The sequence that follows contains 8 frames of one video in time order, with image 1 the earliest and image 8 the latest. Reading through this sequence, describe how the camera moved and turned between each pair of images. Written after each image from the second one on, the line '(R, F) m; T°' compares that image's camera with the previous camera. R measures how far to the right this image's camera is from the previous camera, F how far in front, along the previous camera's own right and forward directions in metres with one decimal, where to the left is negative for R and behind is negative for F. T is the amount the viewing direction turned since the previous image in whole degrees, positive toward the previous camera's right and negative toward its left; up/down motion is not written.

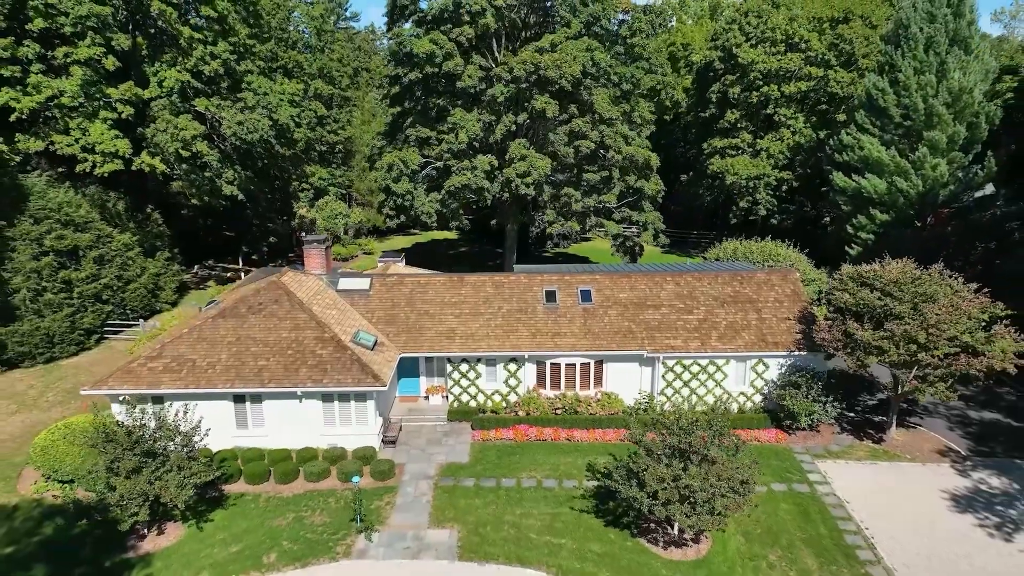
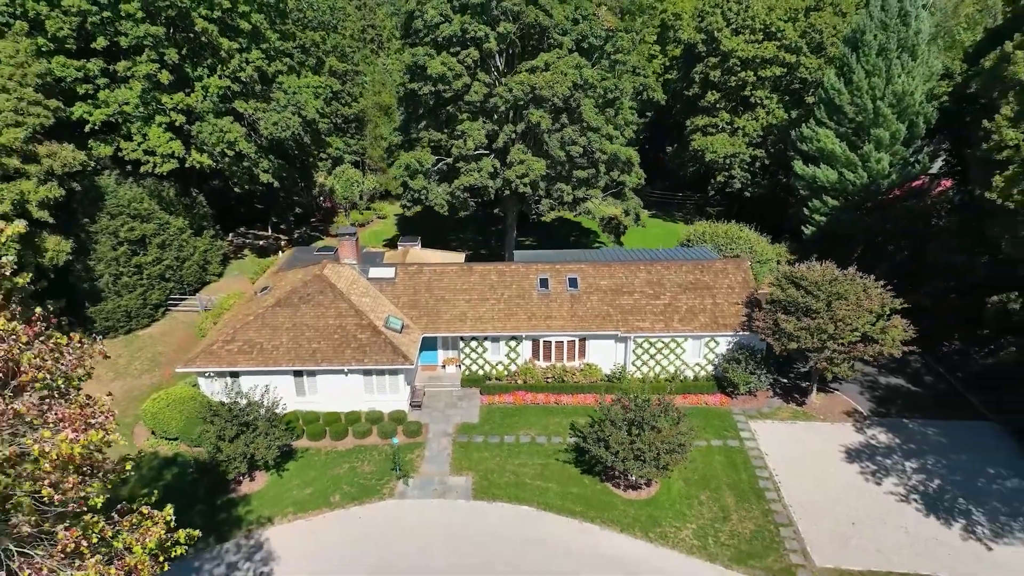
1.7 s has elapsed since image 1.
(0.0, -4.2) m; 0°
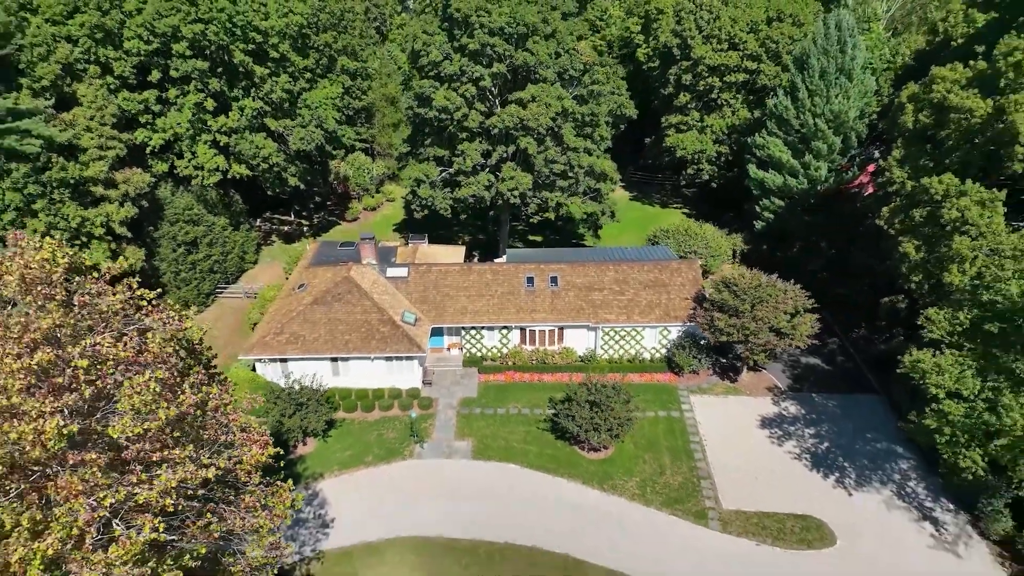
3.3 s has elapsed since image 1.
(+0.4, -5.3) m; 0°
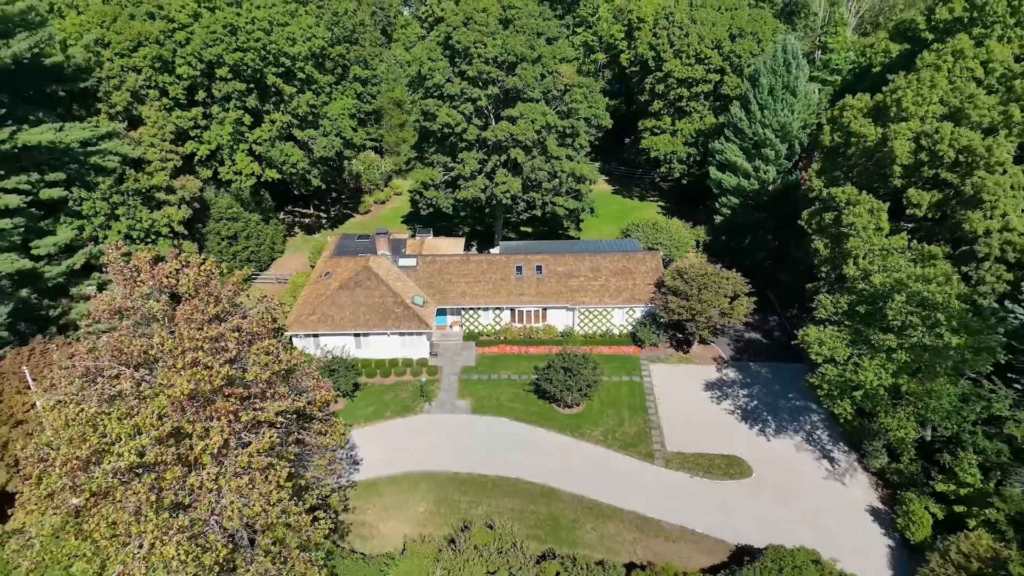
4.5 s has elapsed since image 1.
(+0.4, -5.8) m; 0°
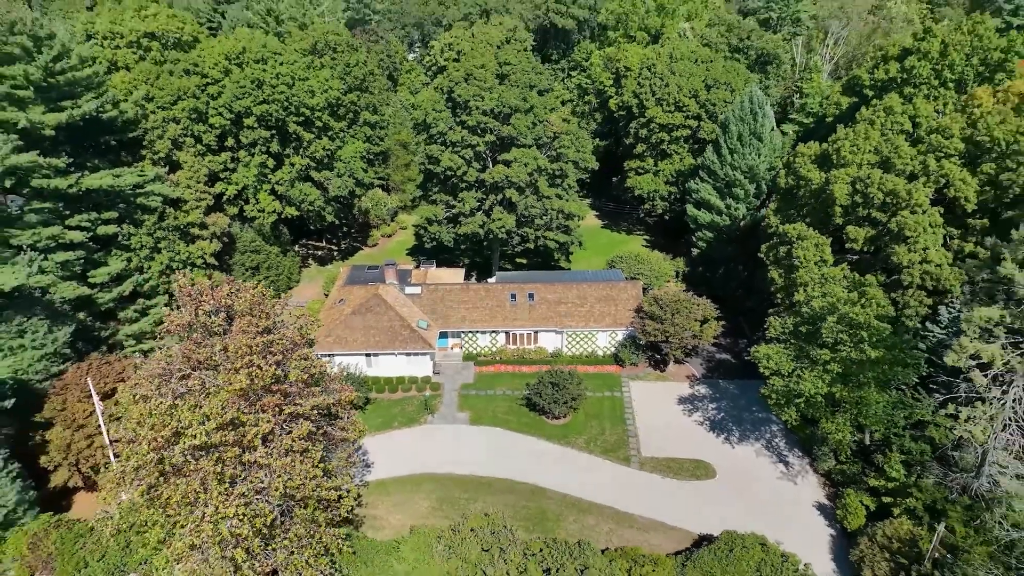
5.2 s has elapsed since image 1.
(+0.3, -4.0) m; 0°
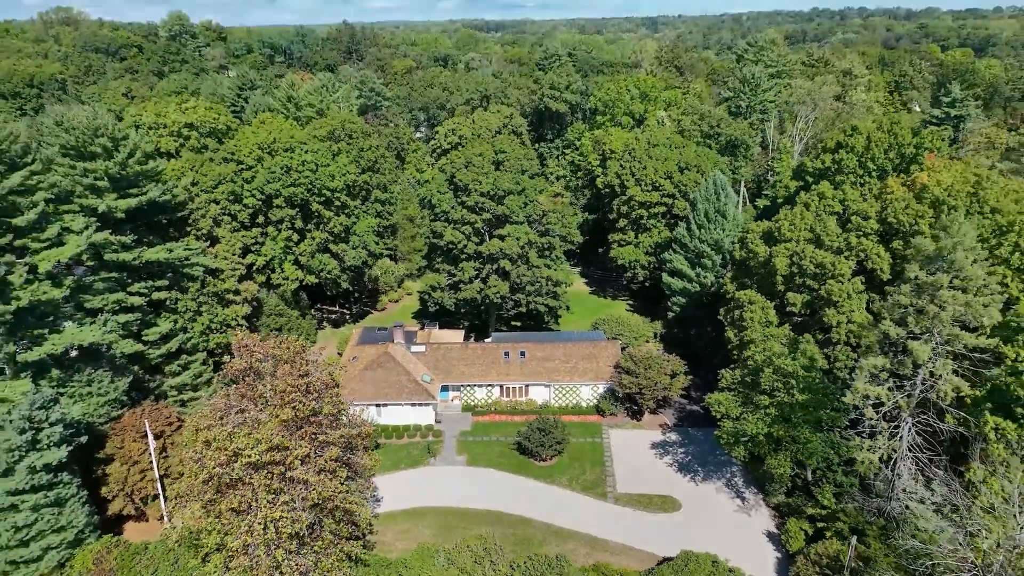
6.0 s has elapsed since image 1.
(+0.5, -5.3) m; 0°
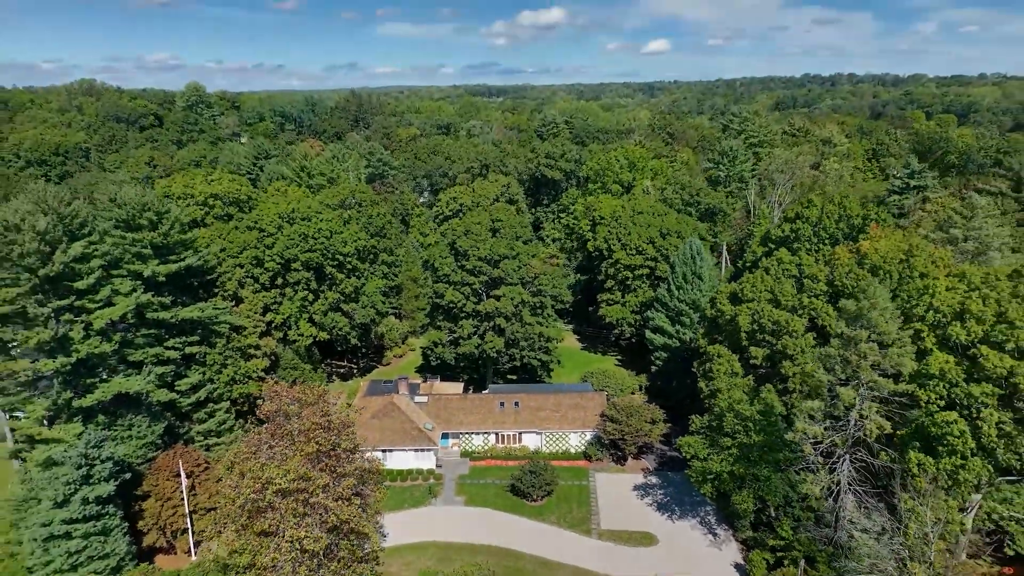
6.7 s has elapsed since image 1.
(+0.4, -4.5) m; 0°
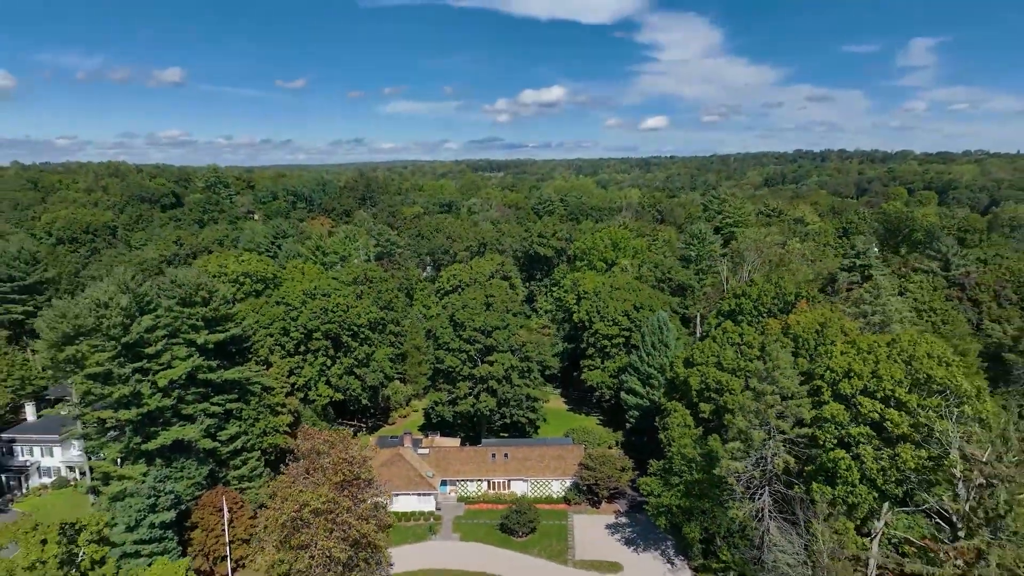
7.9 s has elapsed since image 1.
(+0.9, -8.2) m; 0°
